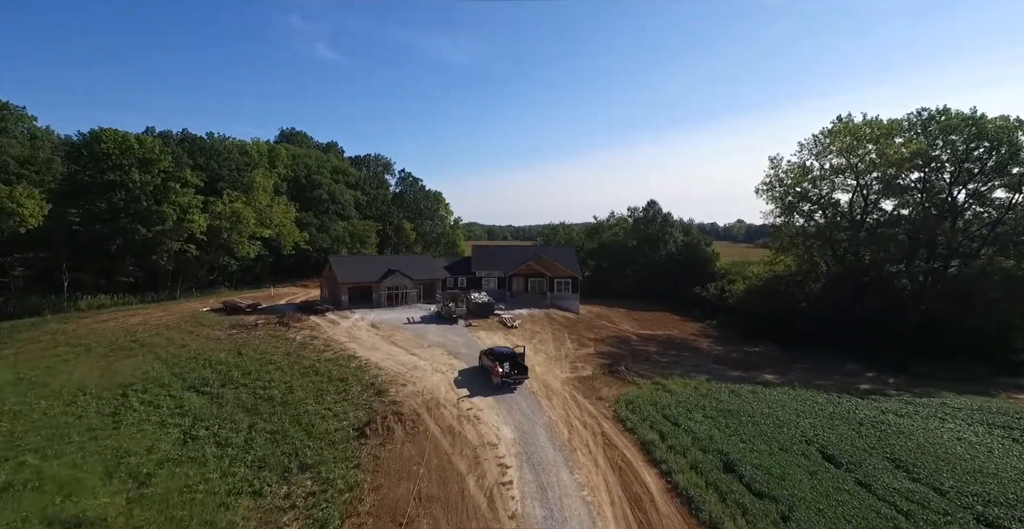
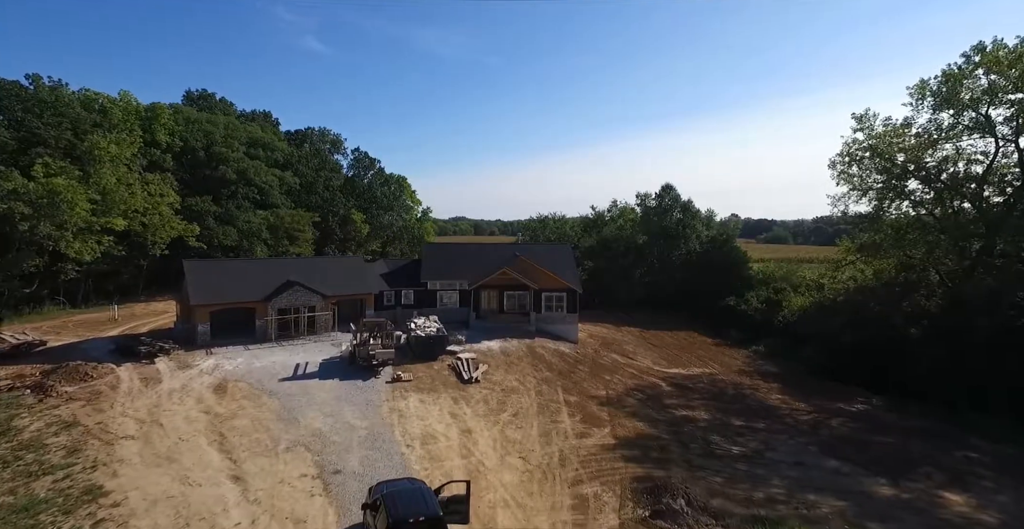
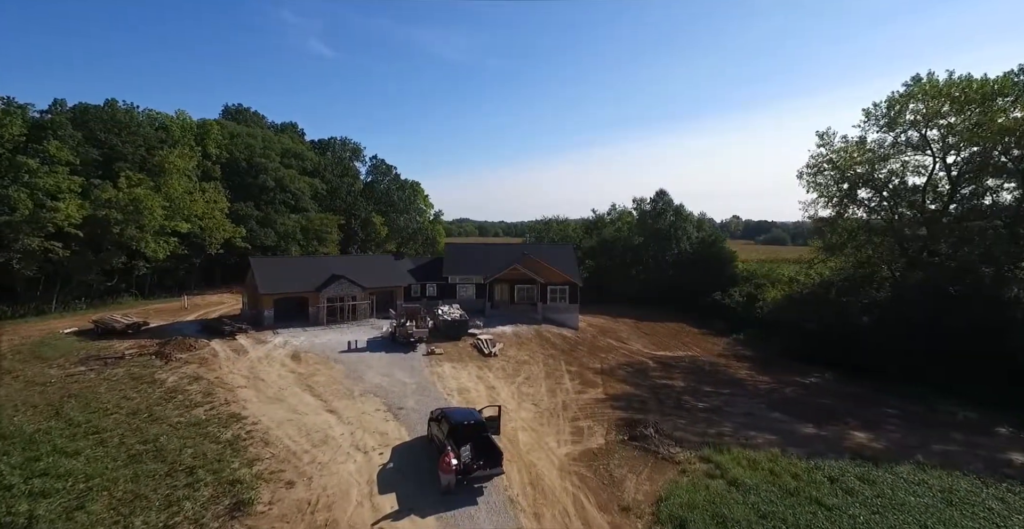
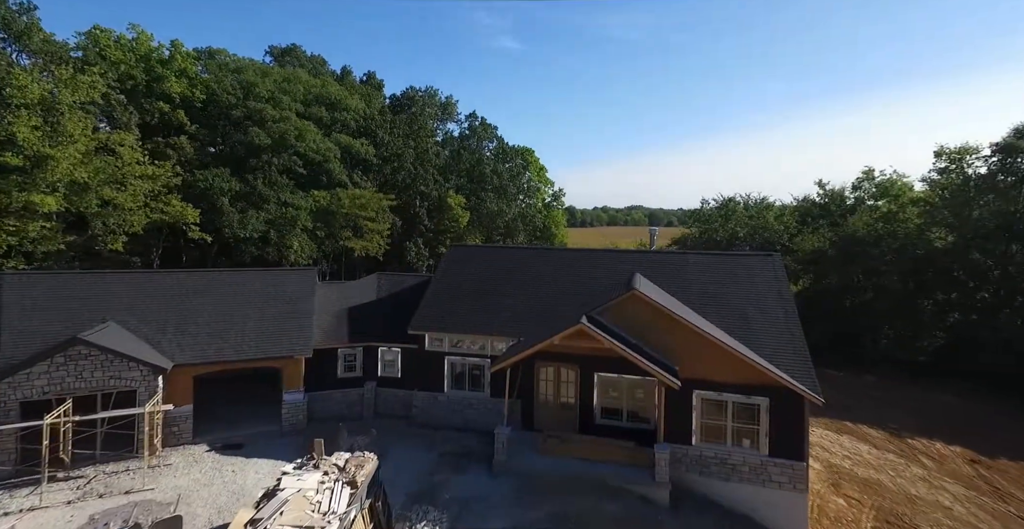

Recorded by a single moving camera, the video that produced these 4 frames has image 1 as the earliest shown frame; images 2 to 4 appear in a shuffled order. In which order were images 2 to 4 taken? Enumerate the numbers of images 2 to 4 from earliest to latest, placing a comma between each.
3, 2, 4
